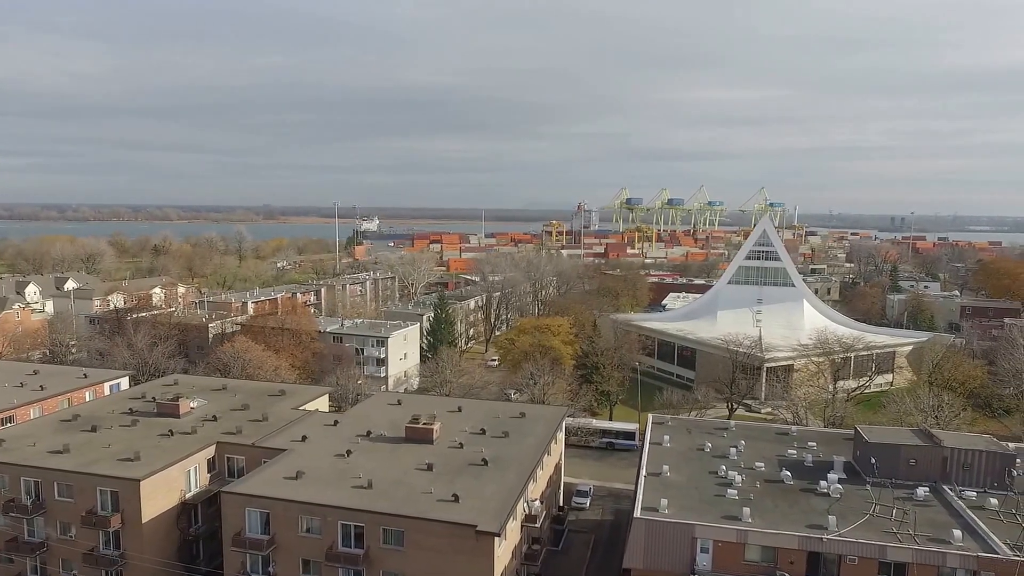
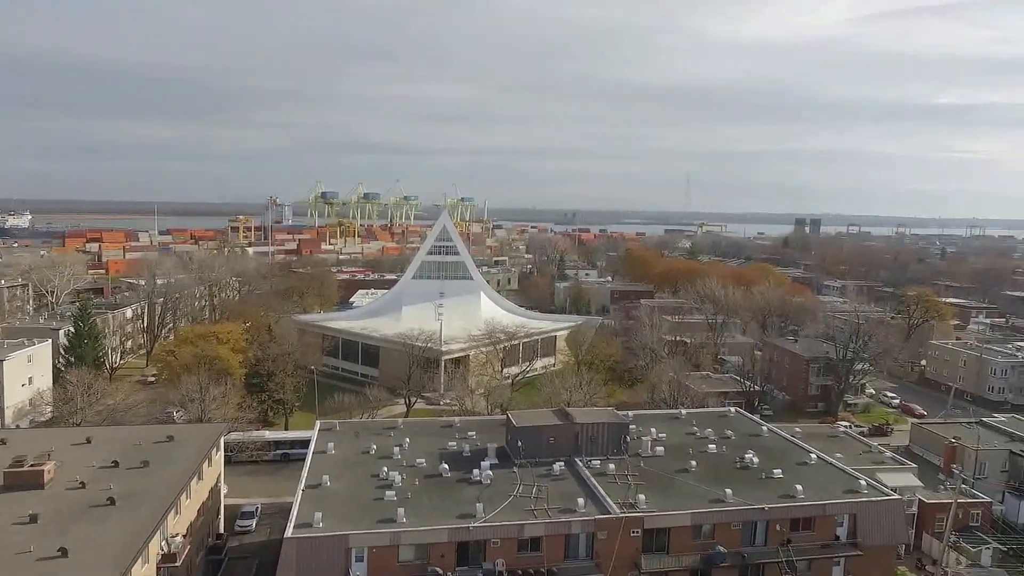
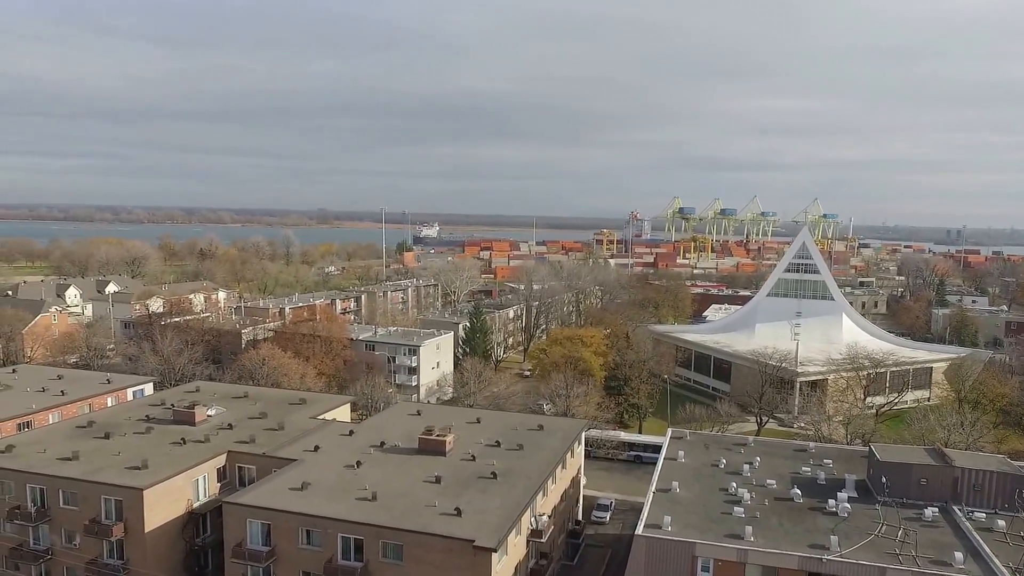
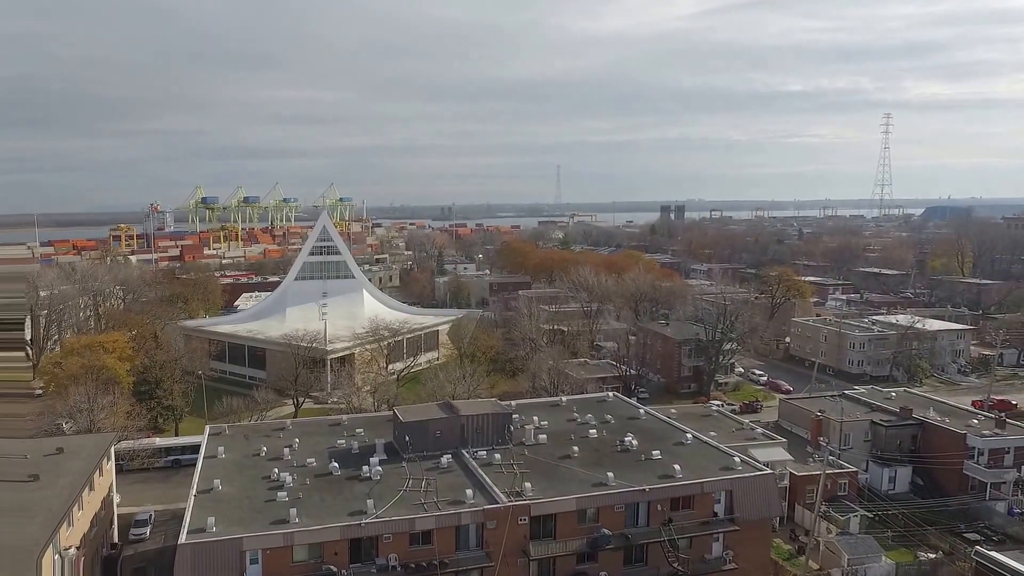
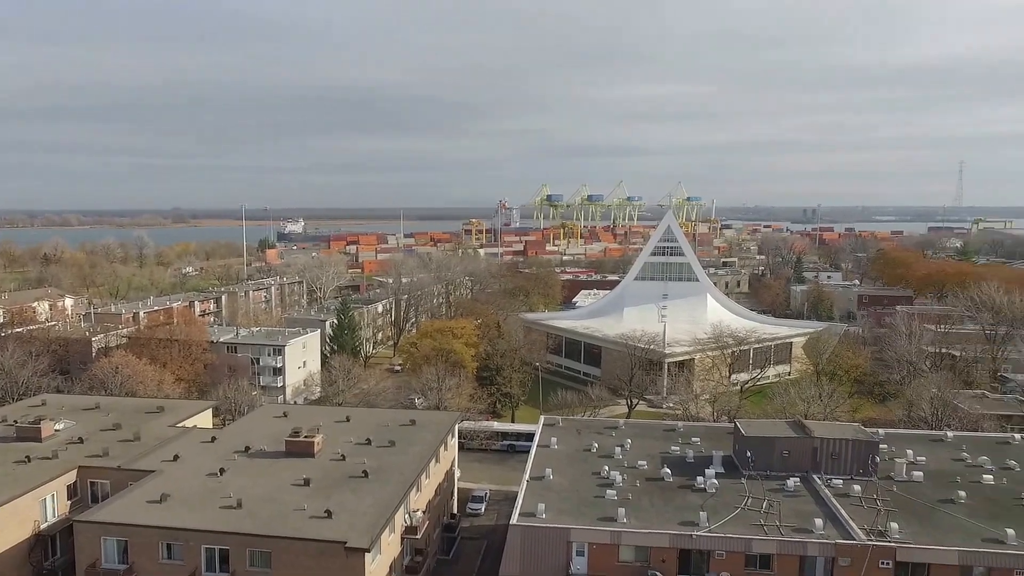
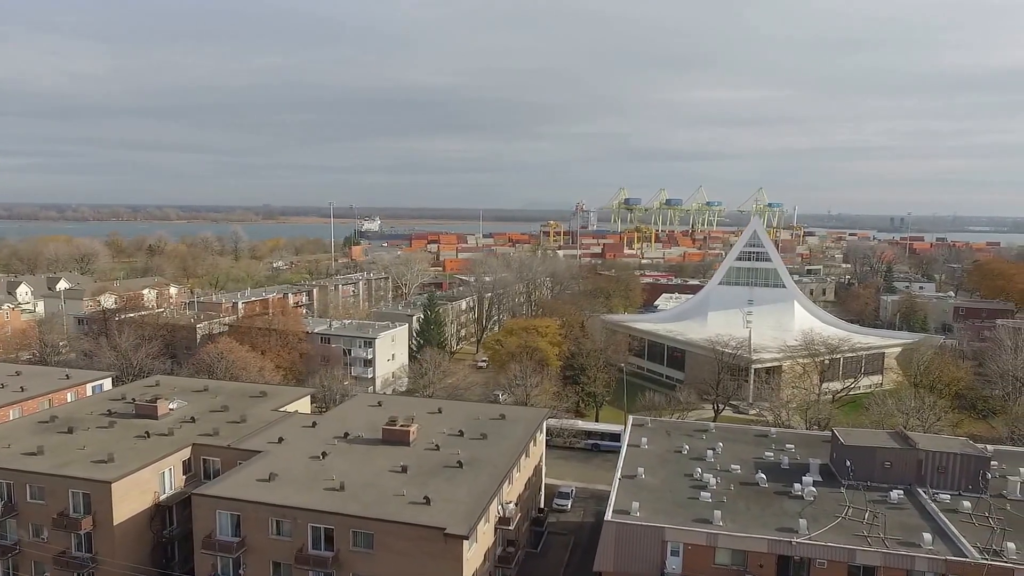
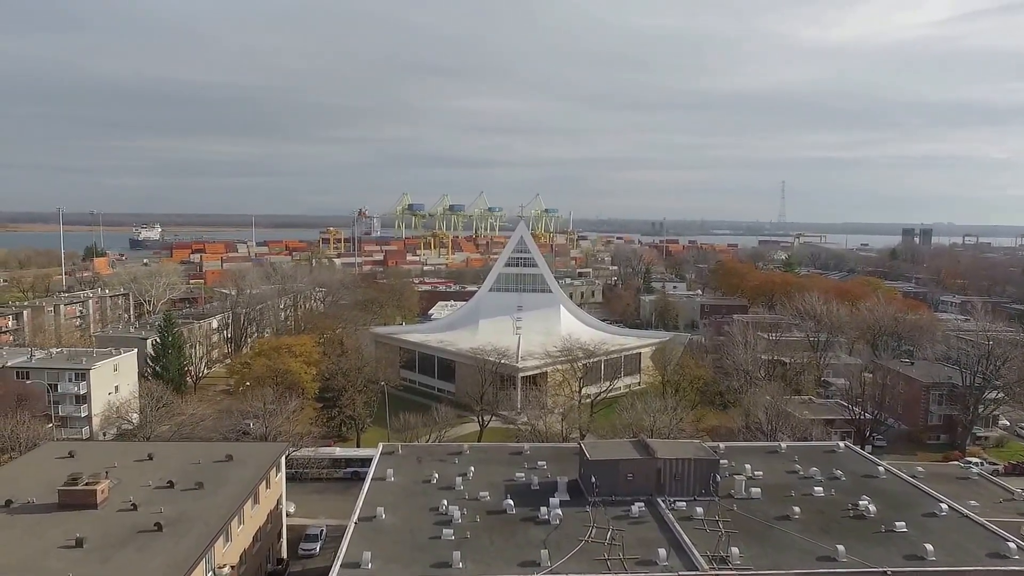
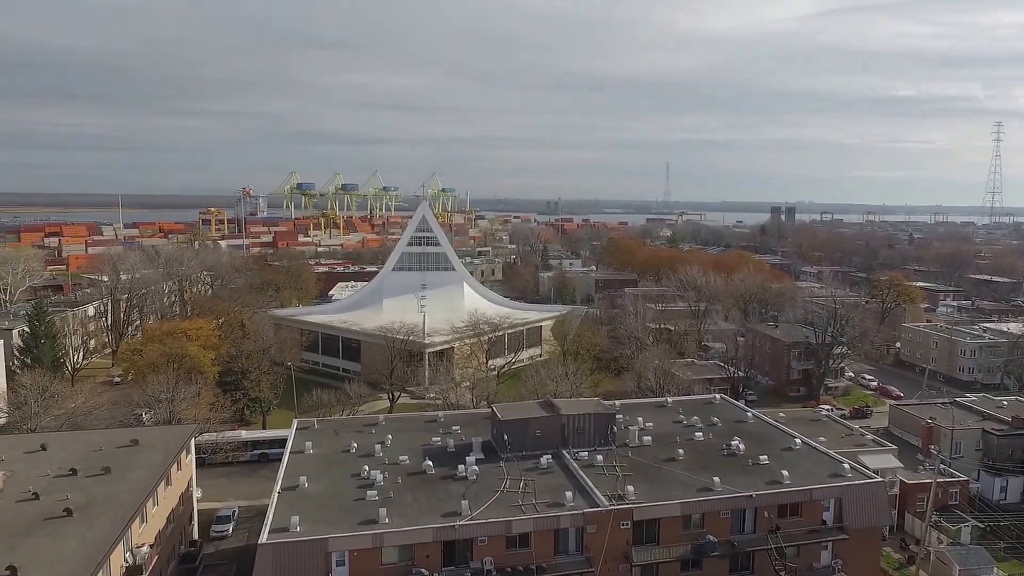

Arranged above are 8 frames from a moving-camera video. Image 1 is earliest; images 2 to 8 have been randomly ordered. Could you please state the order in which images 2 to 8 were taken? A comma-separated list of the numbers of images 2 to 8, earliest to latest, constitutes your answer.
6, 3, 5, 2, 4, 8, 7
